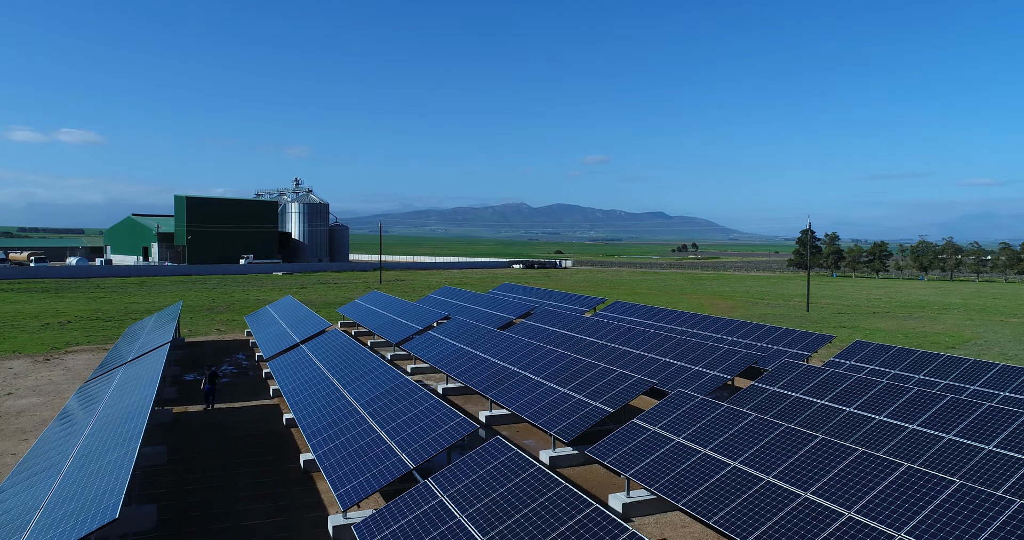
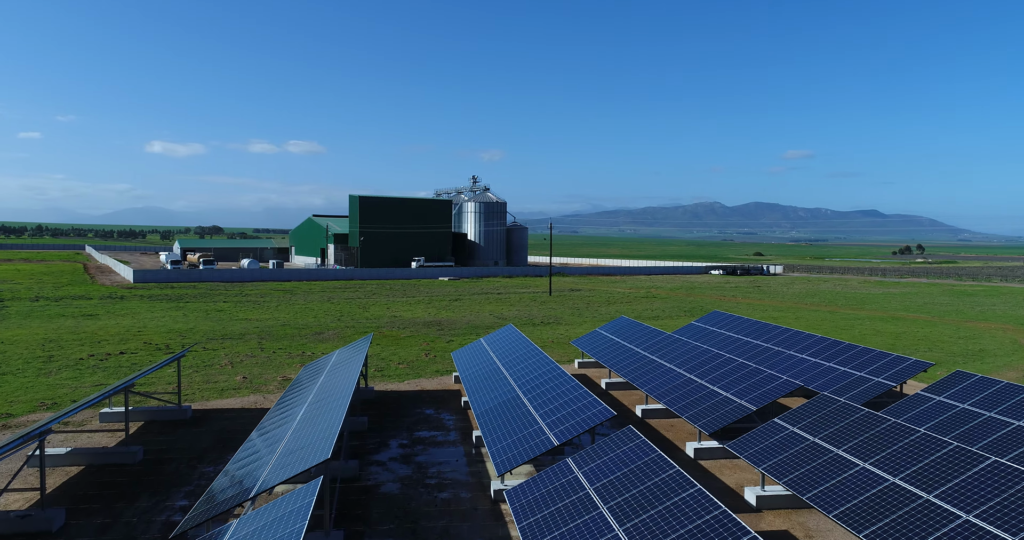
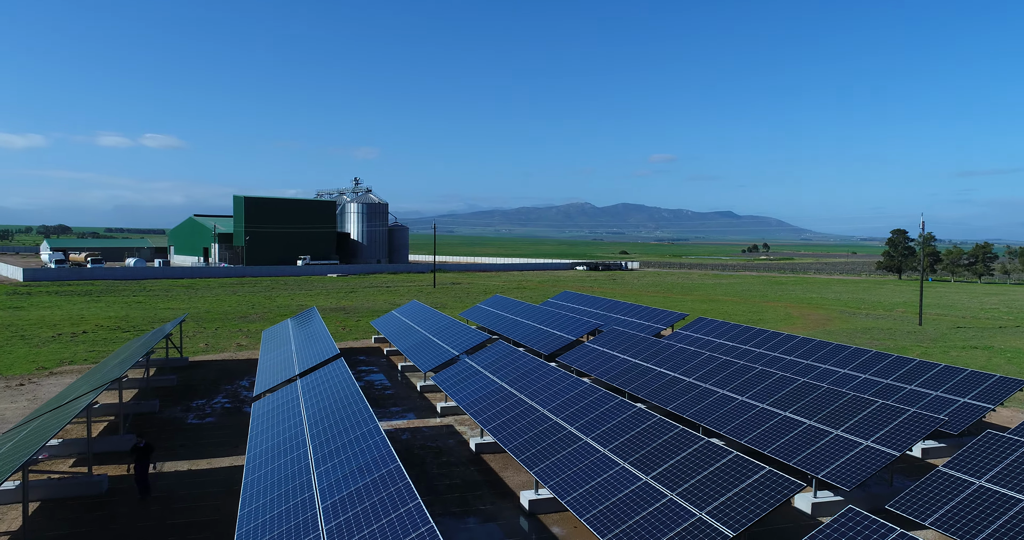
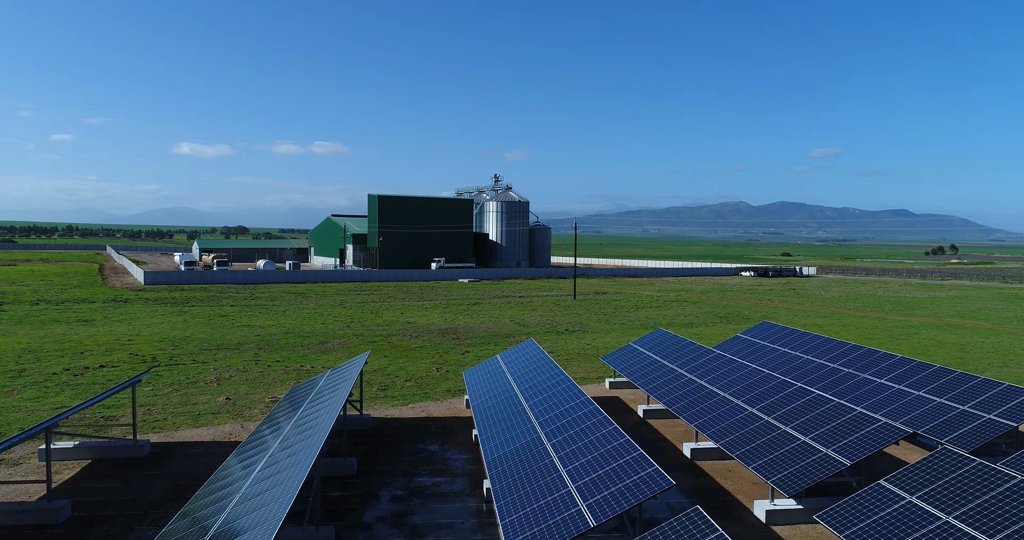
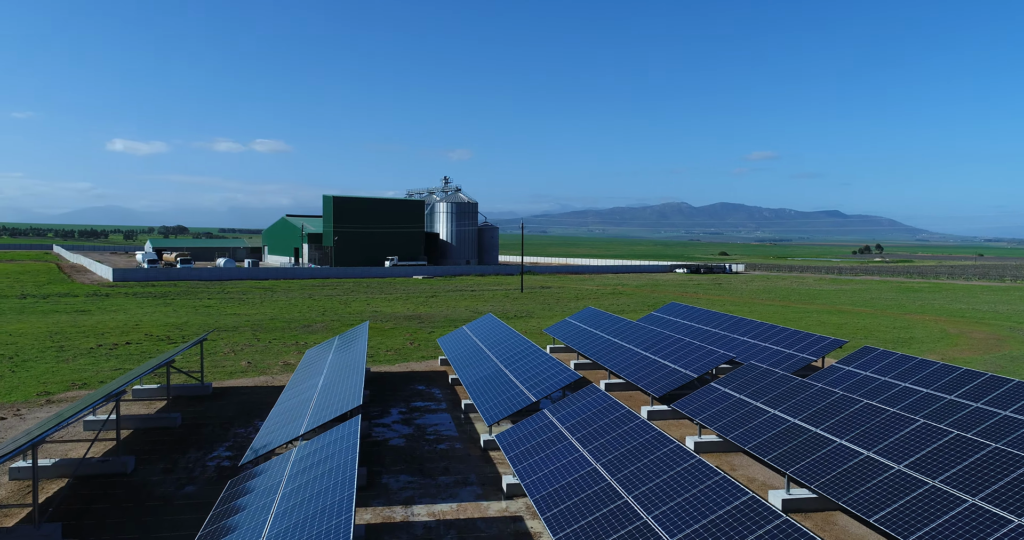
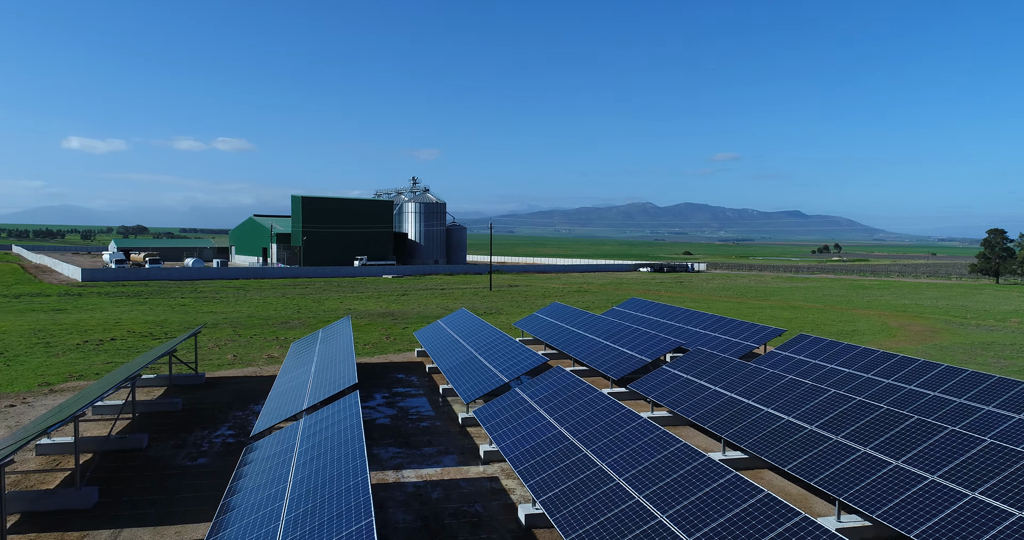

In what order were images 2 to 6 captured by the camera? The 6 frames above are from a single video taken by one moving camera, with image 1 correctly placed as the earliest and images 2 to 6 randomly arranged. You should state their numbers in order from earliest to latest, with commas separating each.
3, 6, 5, 2, 4
